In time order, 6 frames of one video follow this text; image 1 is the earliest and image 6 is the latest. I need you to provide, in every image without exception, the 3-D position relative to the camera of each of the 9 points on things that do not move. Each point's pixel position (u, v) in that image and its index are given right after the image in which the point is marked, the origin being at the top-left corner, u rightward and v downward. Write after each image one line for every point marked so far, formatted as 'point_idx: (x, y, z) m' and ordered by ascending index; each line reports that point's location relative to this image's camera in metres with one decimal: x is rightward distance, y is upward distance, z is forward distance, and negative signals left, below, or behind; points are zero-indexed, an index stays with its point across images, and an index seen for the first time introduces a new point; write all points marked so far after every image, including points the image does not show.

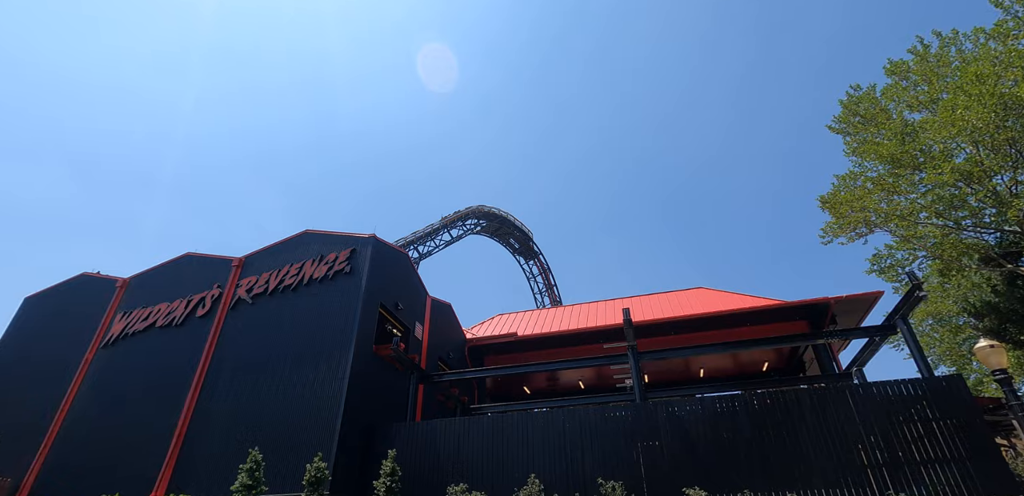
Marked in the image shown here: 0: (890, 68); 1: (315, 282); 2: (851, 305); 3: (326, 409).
0: (+13.5, +6.3, +17.0) m
1: (-5.5, -1.0, +13.2) m
2: (+10.3, -1.8, +14.1) m
3: (-4.3, -3.7, +11.1) m
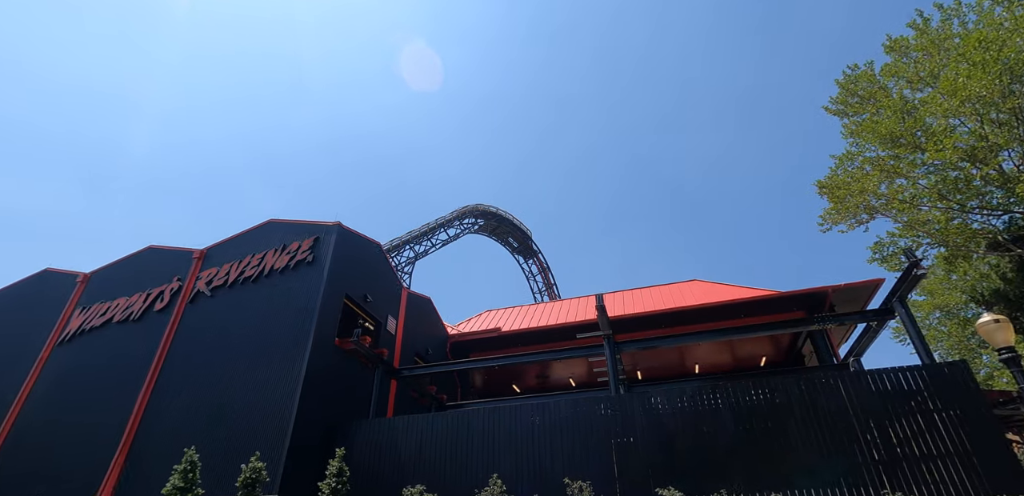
0: (+12.8, +6.8, +16.1) m
1: (-6.3, -0.7, +12.5) m
2: (+9.6, -1.3, +13.2) m
3: (-5.0, -3.4, +10.3) m
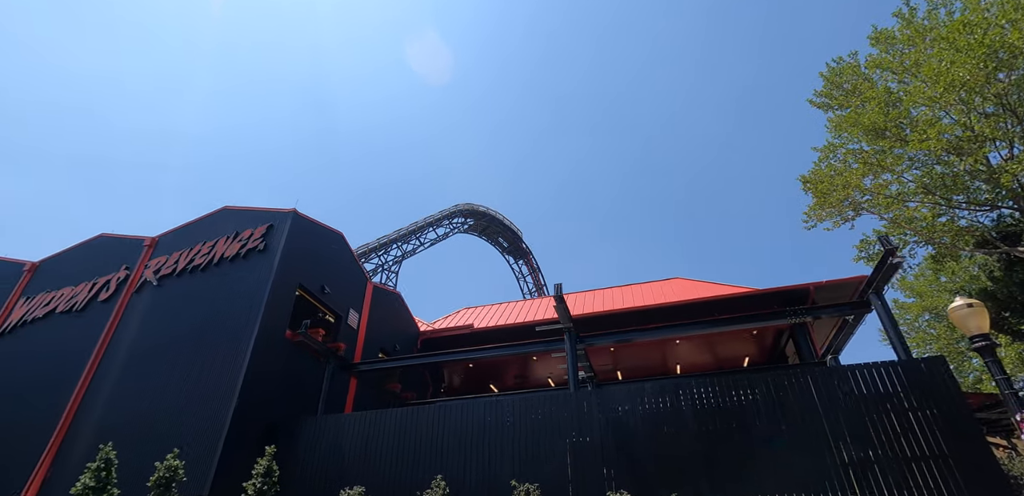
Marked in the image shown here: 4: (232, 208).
0: (+11.9, +6.9, +15.6) m
1: (-7.2, -0.3, +11.8) m
2: (+8.6, -1.1, +12.7) m
3: (-6.0, -3.0, +9.7) m
4: (-7.6, +1.1, +12.9) m
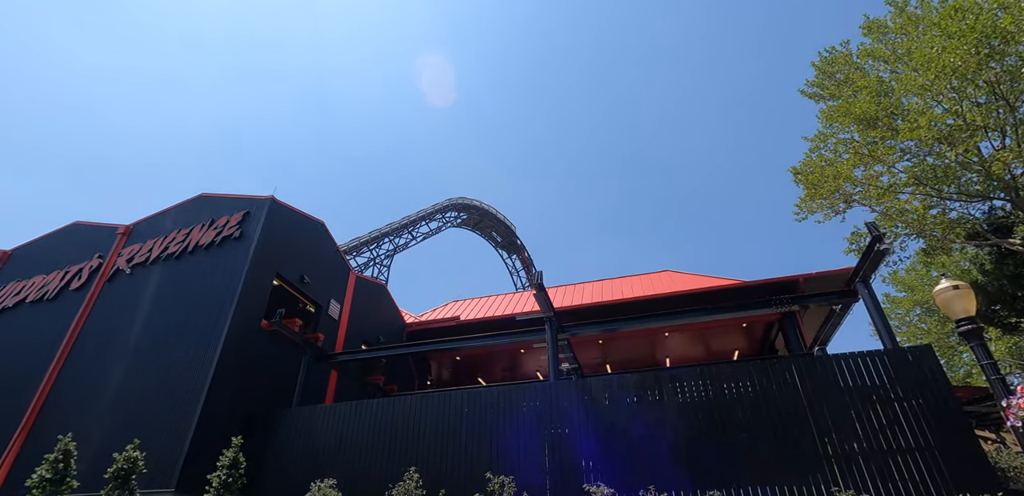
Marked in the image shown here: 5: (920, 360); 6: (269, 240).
0: (+11.5, +7.2, +15.3) m
1: (-7.6, 0.0, +11.5) m
2: (+8.2, -0.9, +12.5) m
3: (-6.4, -2.8, +9.4) m
4: (-8.1, +1.4, +12.6) m
5: (+6.4, -1.8, +7.4) m
6: (-5.9, +0.2, +11.5) m
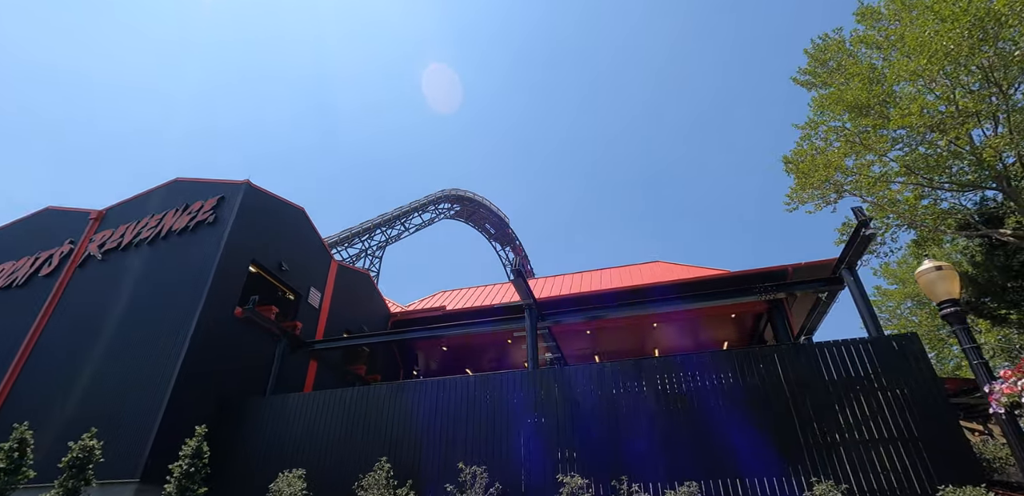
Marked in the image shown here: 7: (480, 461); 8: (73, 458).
0: (+11.0, +7.5, +15.1) m
1: (-8.0, +0.3, +11.2) m
2: (+7.8, -0.6, +12.3) m
3: (-6.8, -2.5, +9.1) m
4: (-8.5, +1.8, +12.2) m
5: (+6.0, -1.5, +7.3) m
6: (-6.3, +0.5, +11.2) m
7: (-0.5, -3.5, +7.9) m
8: (-6.2, -3.0, +6.6) m
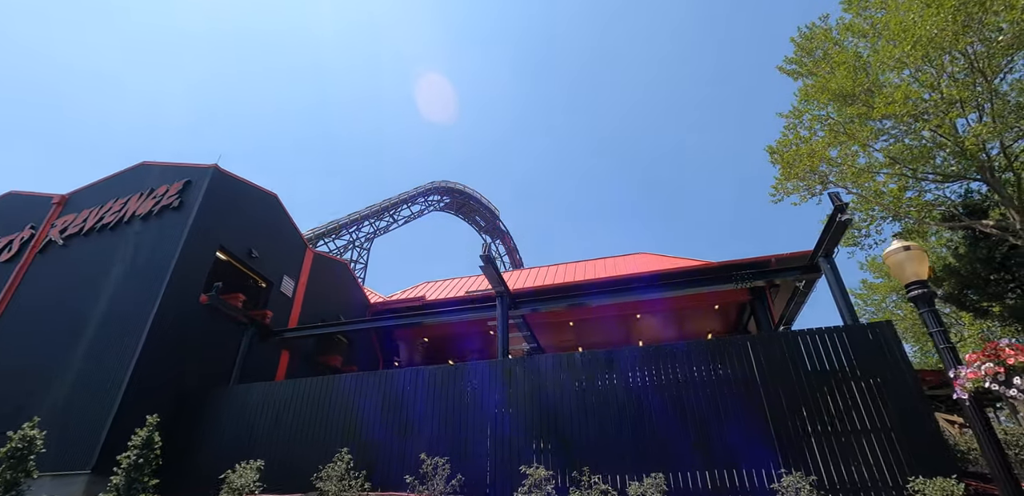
0: (+10.5, +7.8, +14.8) m
1: (-8.6, +0.6, +10.8) m
2: (+7.2, -0.3, +12.1) m
3: (-7.4, -2.2, +8.8) m
4: (-9.0, +2.1, +11.8) m
5: (+5.5, -1.3, +7.1) m
6: (-6.9, +0.9, +10.8) m
7: (-1.1, -3.3, +7.6) m
8: (-6.7, -2.7, +6.3) m
